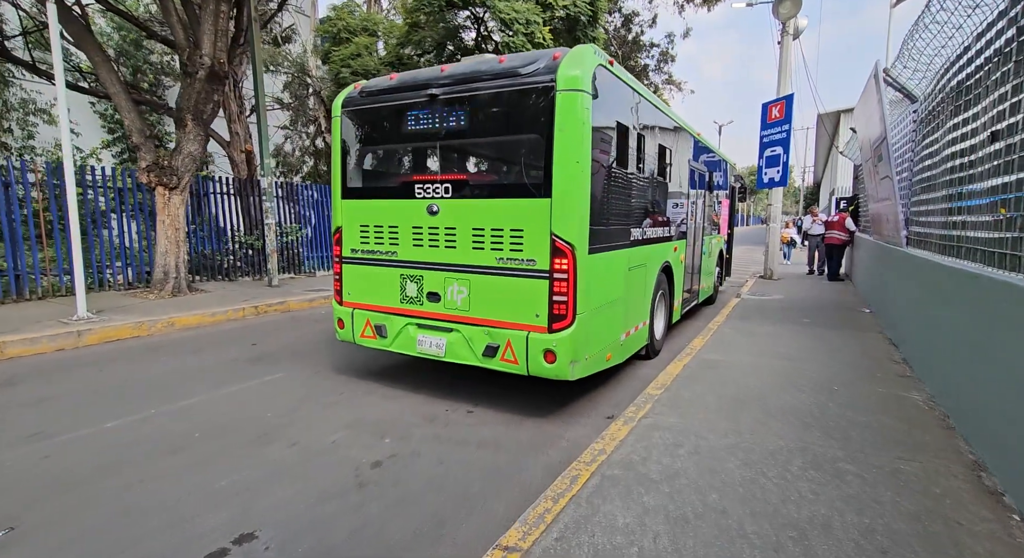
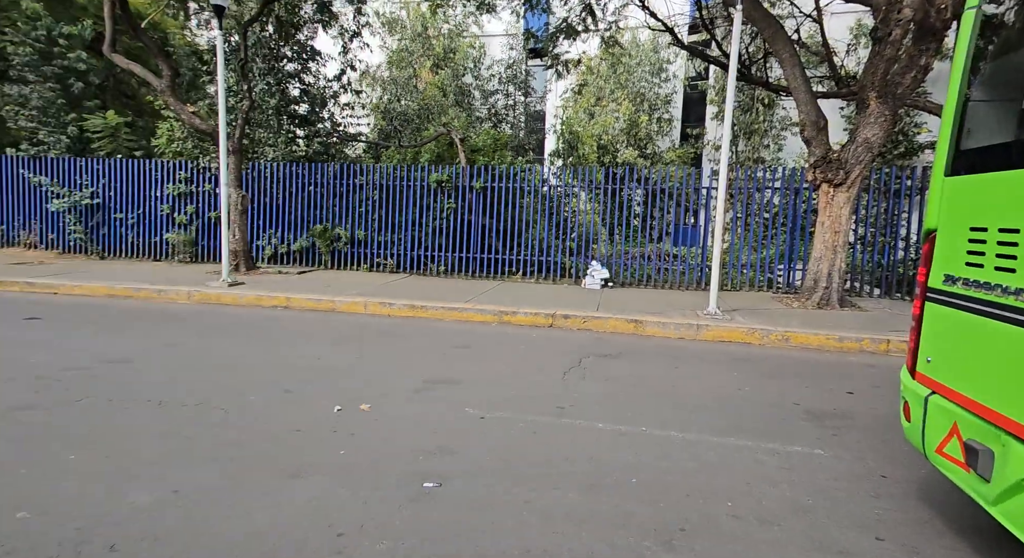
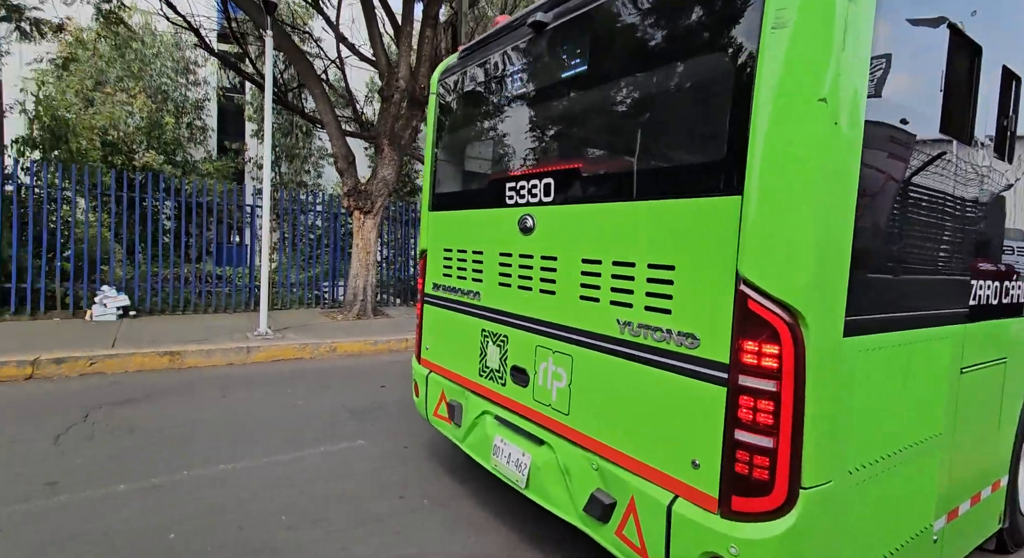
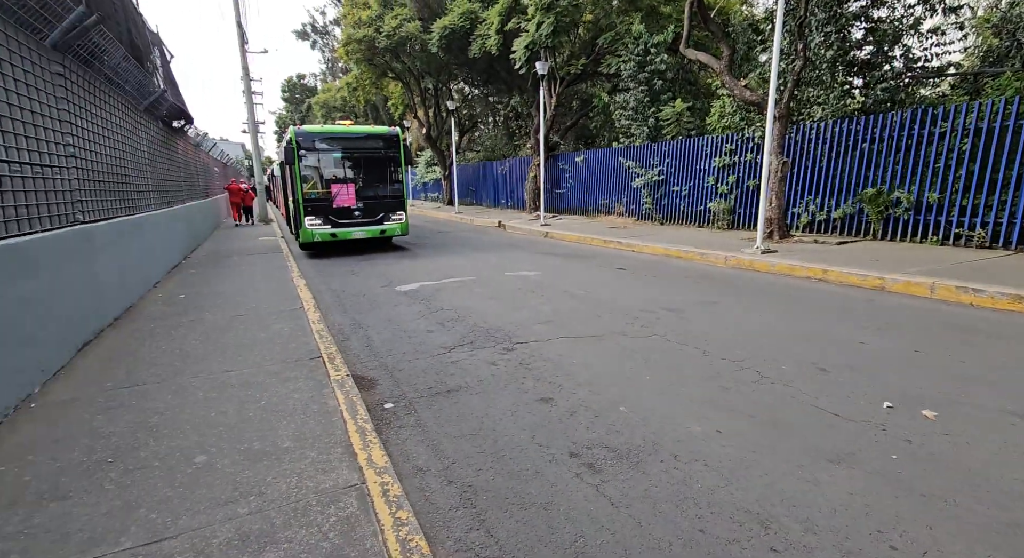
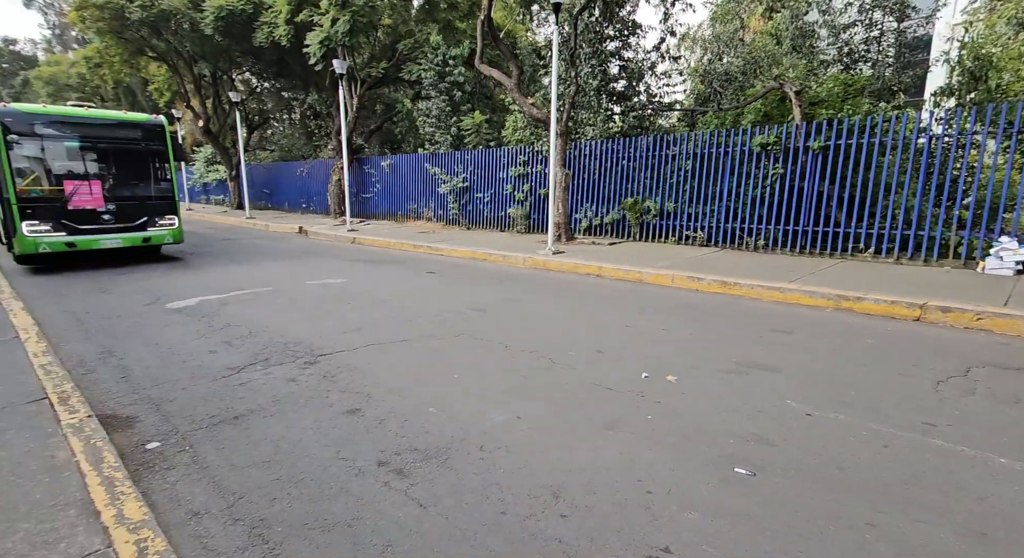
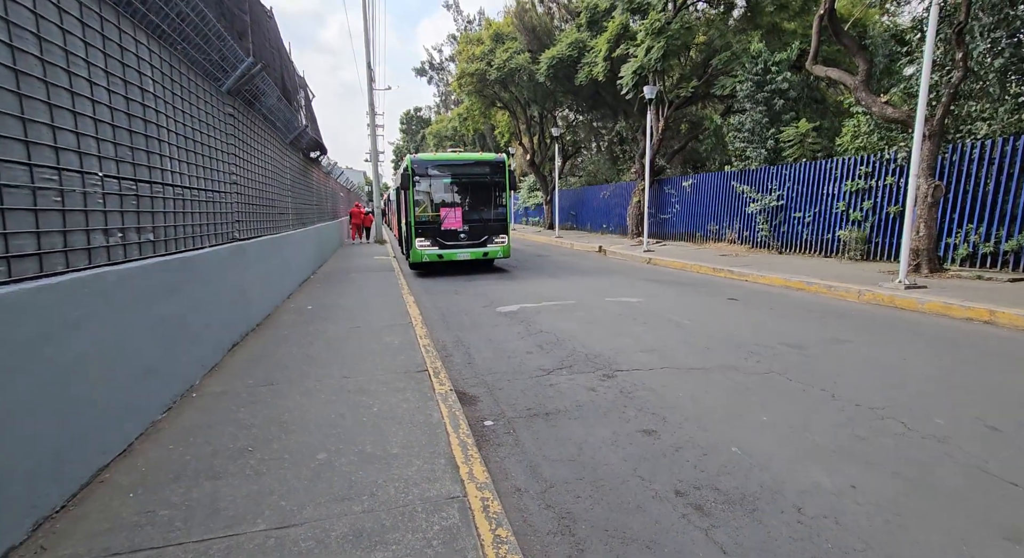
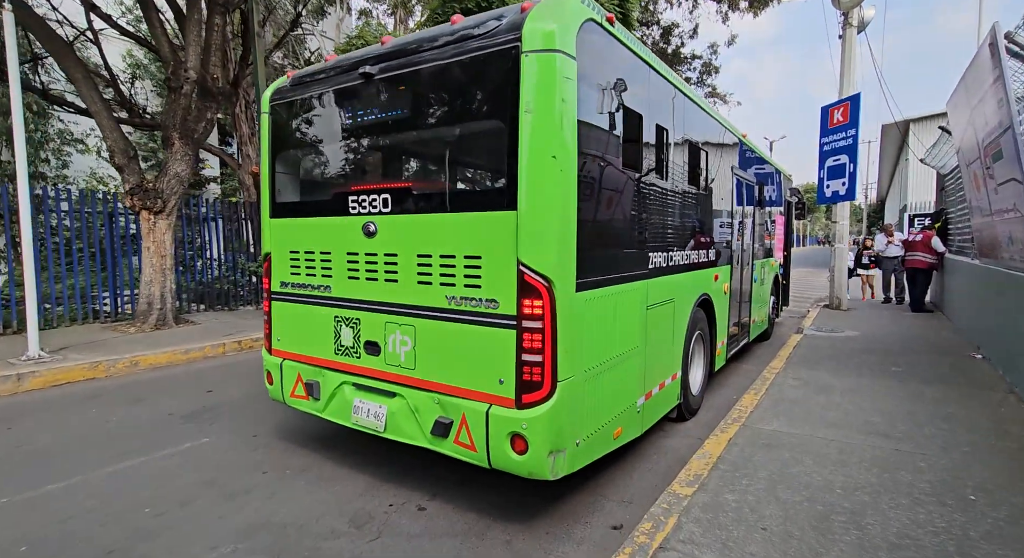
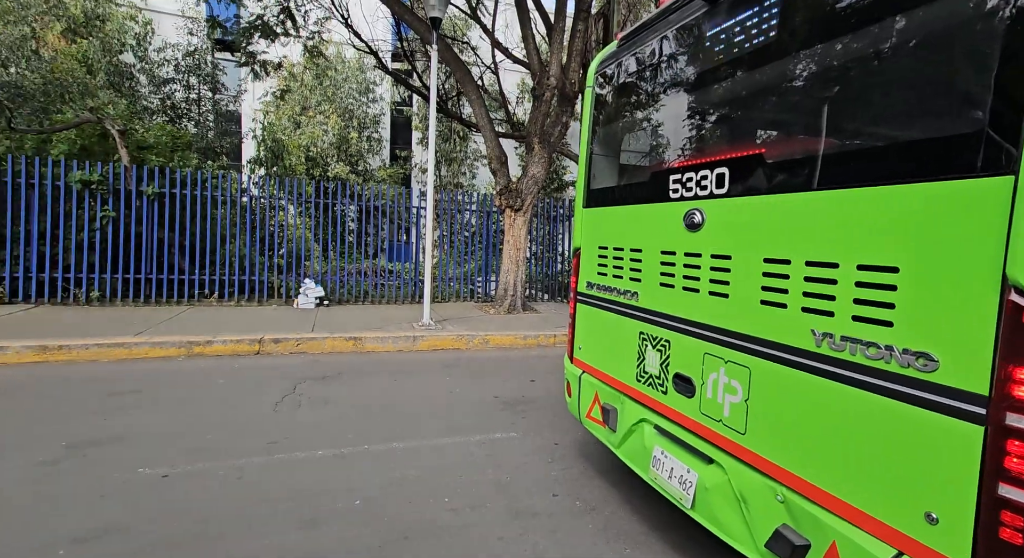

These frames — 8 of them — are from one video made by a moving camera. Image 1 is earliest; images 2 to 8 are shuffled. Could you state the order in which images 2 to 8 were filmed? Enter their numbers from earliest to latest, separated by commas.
7, 3, 8, 2, 5, 4, 6
